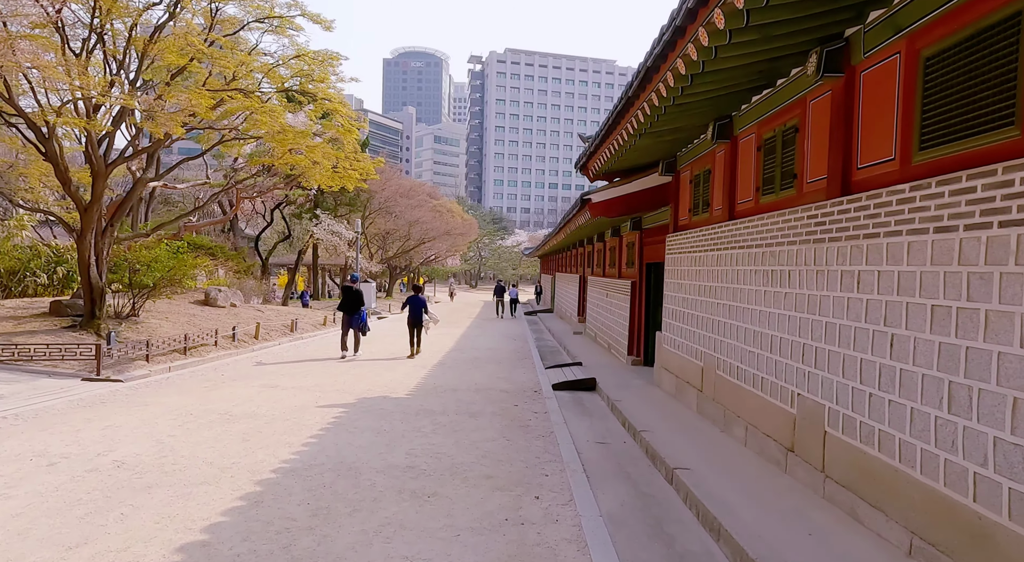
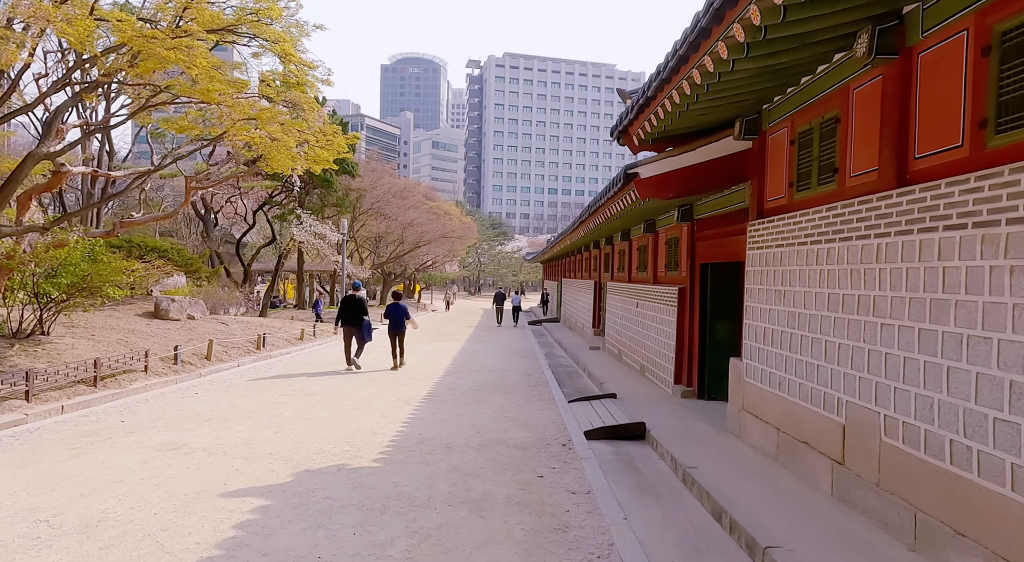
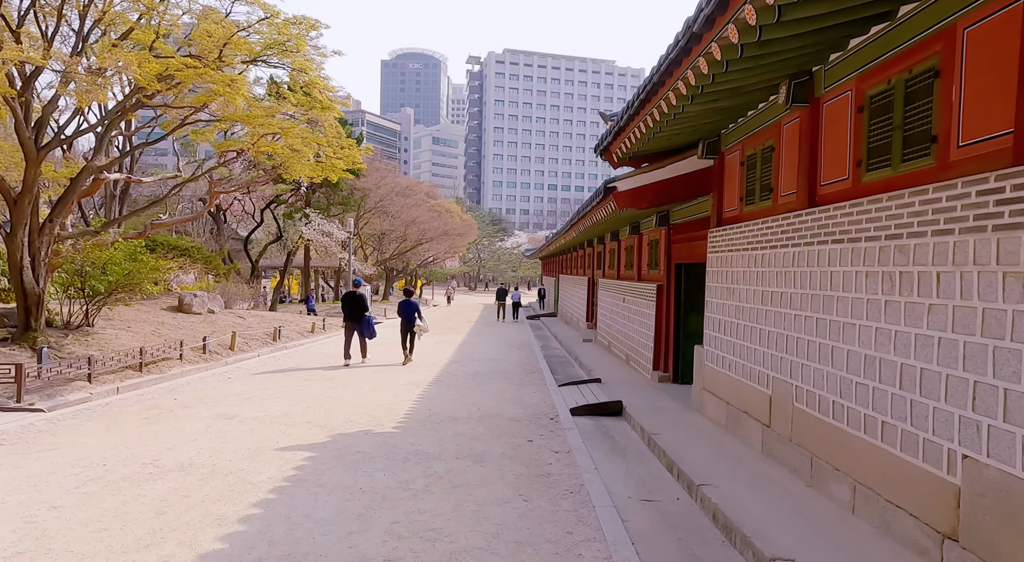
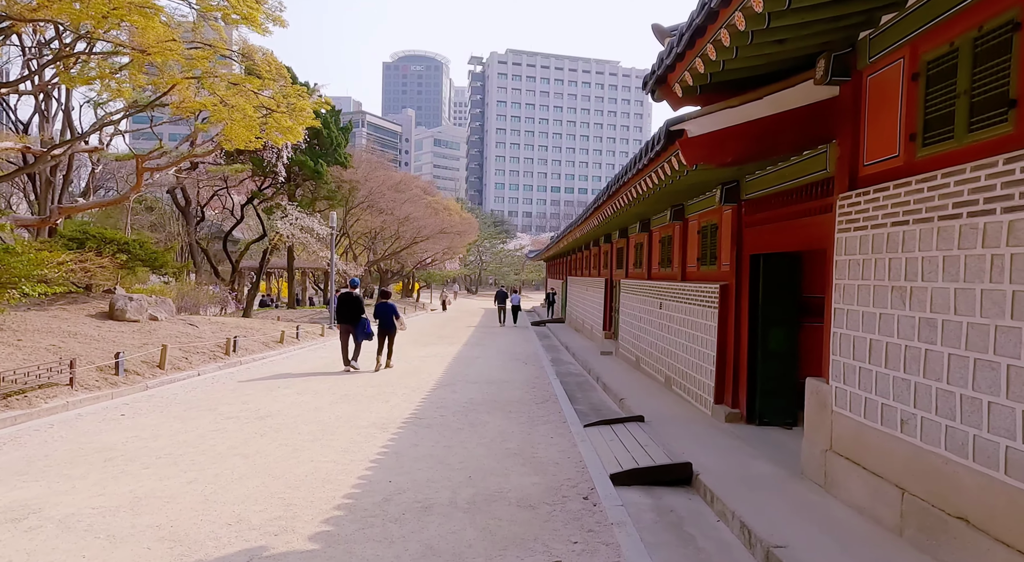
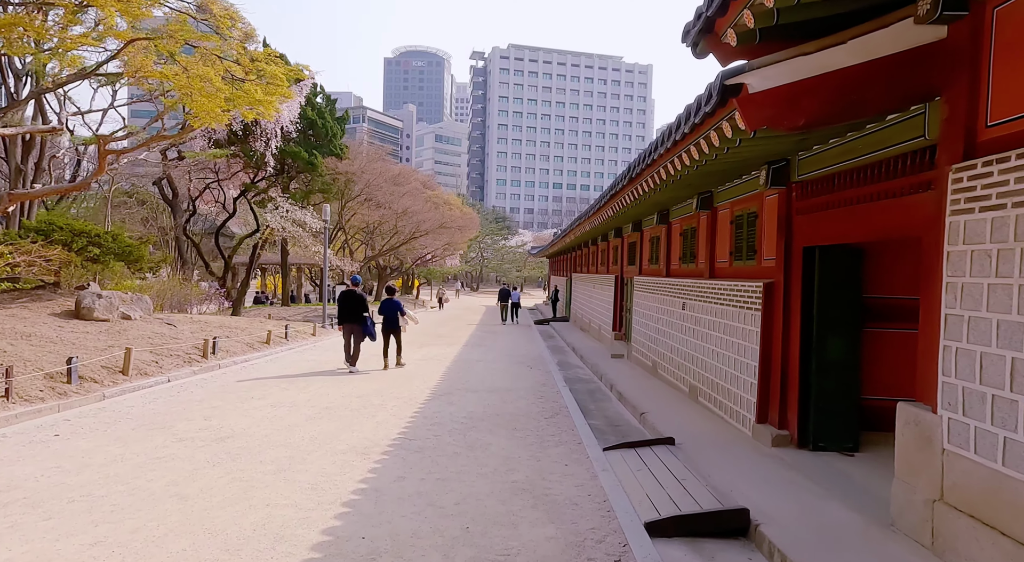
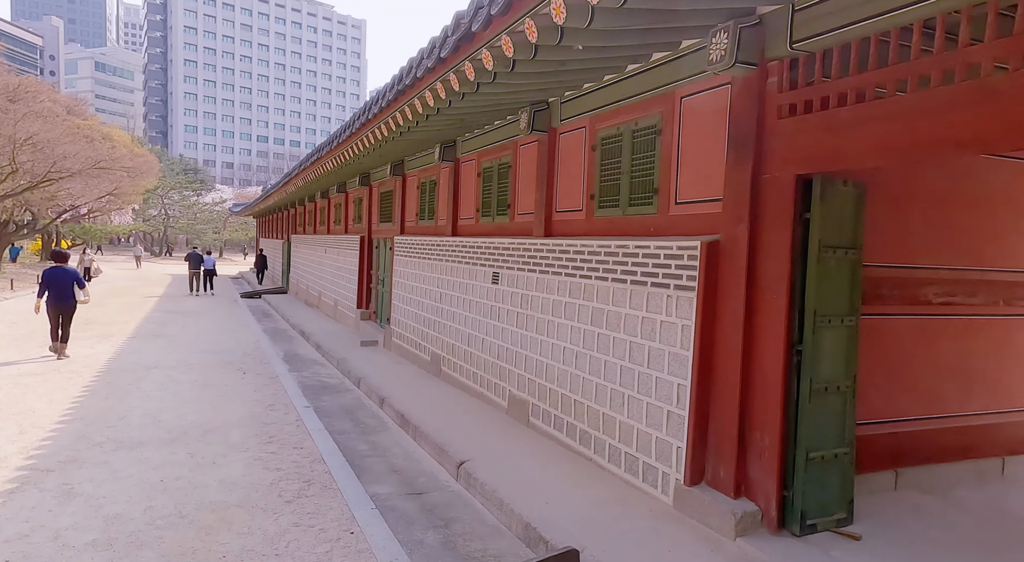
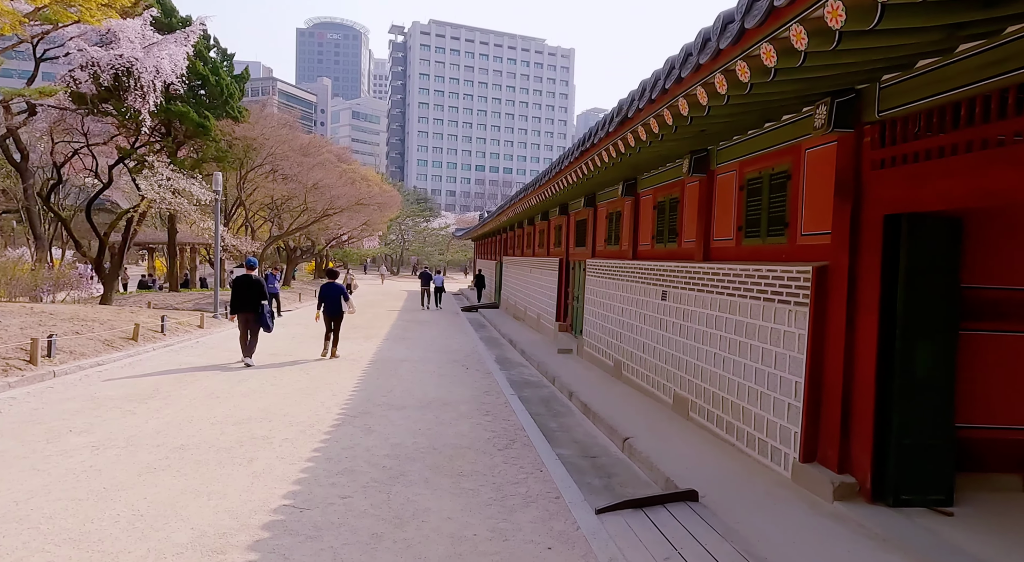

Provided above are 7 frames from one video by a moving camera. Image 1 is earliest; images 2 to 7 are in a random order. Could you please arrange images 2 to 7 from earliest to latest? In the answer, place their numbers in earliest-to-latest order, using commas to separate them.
3, 2, 4, 5, 7, 6
